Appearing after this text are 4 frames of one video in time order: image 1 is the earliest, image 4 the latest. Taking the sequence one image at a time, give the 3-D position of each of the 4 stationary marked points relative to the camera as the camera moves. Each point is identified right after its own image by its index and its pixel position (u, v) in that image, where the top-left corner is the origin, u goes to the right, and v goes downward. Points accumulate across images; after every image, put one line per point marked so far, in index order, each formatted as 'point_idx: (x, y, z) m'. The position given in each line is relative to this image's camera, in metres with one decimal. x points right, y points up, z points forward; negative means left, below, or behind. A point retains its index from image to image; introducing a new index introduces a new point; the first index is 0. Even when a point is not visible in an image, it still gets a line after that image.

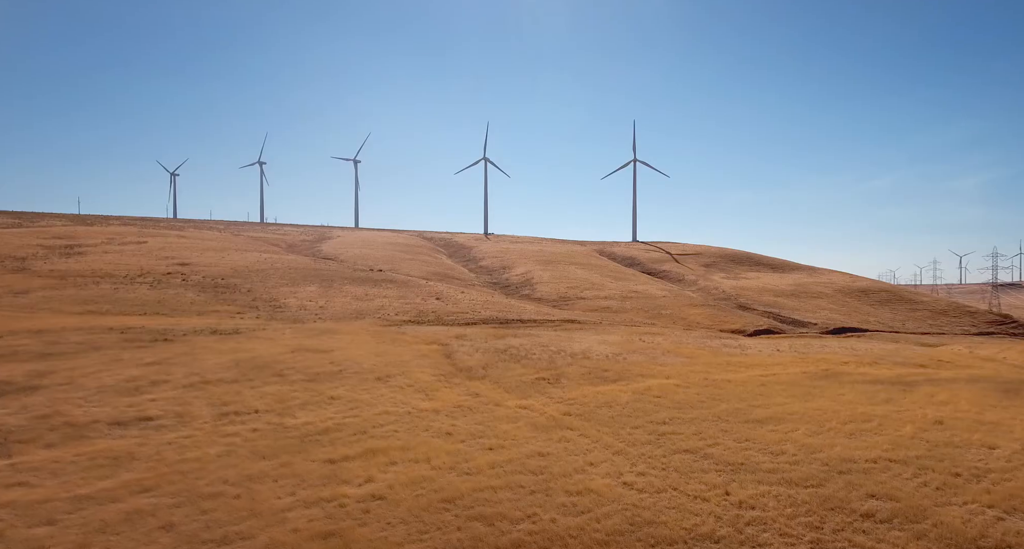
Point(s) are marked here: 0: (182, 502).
0: (-7.9, -5.4, +17.4) m
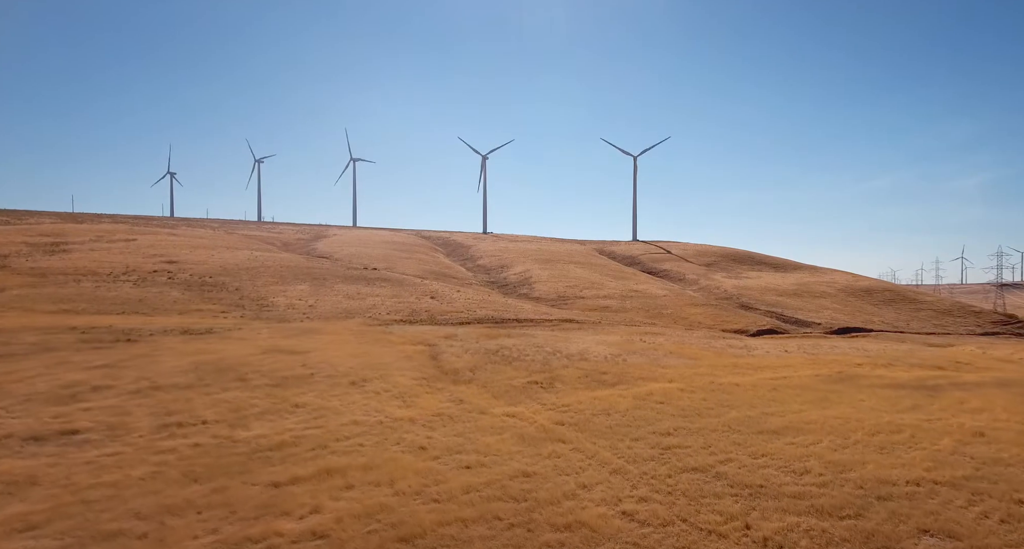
0: (-8.4, -5.2, +14.4) m
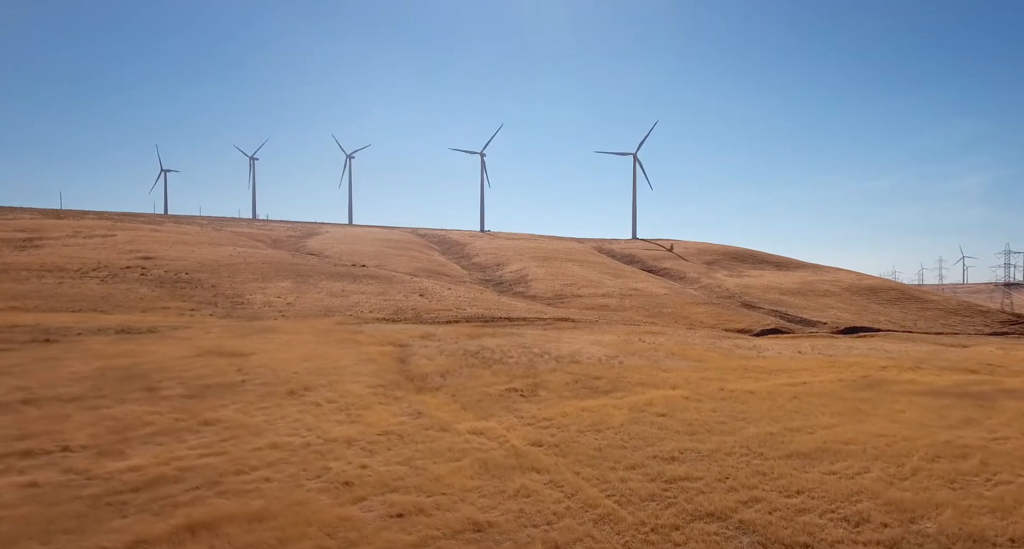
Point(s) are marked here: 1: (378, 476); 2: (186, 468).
0: (-9.3, -4.8, +9.5) m
1: (-2.8, -4.4, +15.9) m
2: (-6.8, -4.1, +15.5) m
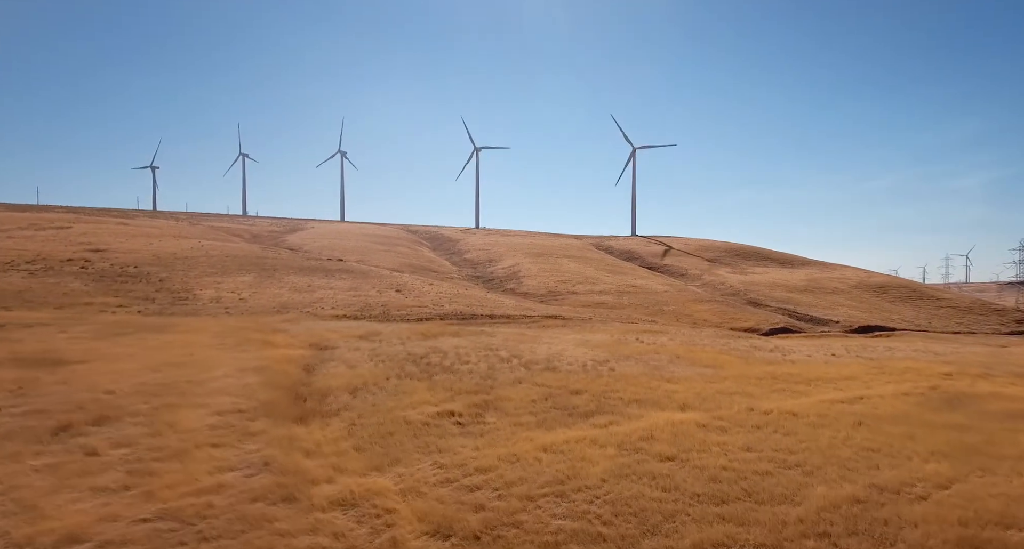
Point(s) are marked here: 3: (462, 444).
0: (-11.0, -4.0, +0.2) m
1: (-4.6, -3.6, +6.6) m
2: (-8.5, -3.3, +6.3) m
3: (-1.1, -3.8, +16.7) m
